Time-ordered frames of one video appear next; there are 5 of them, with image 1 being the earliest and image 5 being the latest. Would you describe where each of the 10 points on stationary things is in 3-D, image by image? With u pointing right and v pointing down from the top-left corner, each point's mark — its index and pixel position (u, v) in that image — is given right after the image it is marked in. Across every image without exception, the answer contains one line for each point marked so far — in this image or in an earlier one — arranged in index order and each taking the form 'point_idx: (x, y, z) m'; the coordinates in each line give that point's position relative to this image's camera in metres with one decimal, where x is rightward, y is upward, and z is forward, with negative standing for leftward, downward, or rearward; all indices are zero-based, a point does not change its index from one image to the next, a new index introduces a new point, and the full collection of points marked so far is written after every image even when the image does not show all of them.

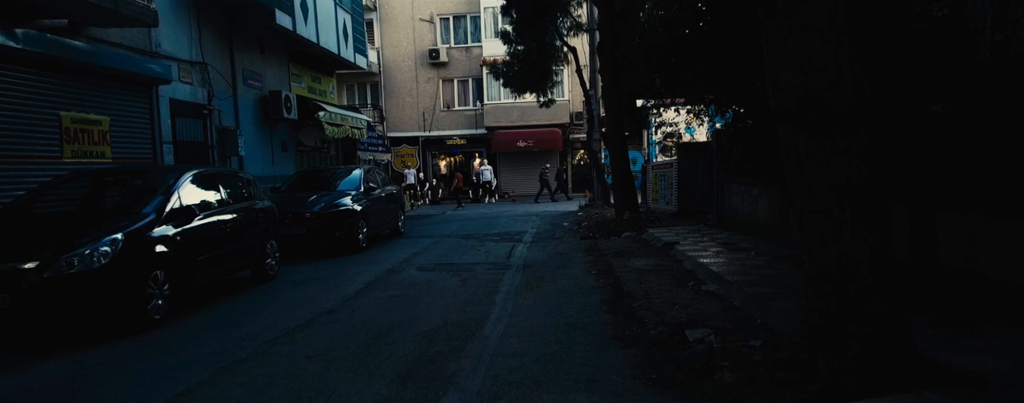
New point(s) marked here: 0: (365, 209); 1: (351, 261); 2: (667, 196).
0: (-2.8, -0.1, +12.1) m
1: (-2.7, -1.0, +10.3) m
2: (+3.6, +0.1, +14.6) m
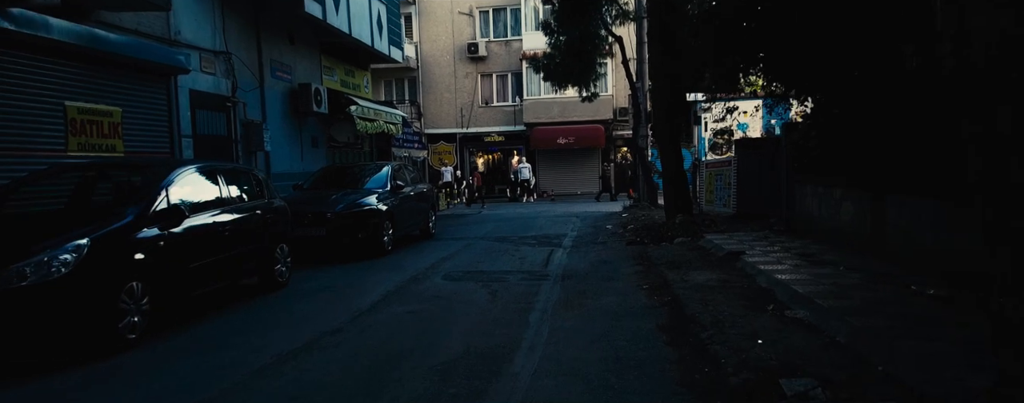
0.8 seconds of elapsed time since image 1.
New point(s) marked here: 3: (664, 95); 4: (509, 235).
0: (-2.1, -0.1, +11.1) m
1: (-2.1, -1.0, +9.4) m
2: (+4.5, +0.1, +13.3) m
3: (+3.0, +2.1, +12.2) m
4: (-0.1, -0.7, +13.2) m
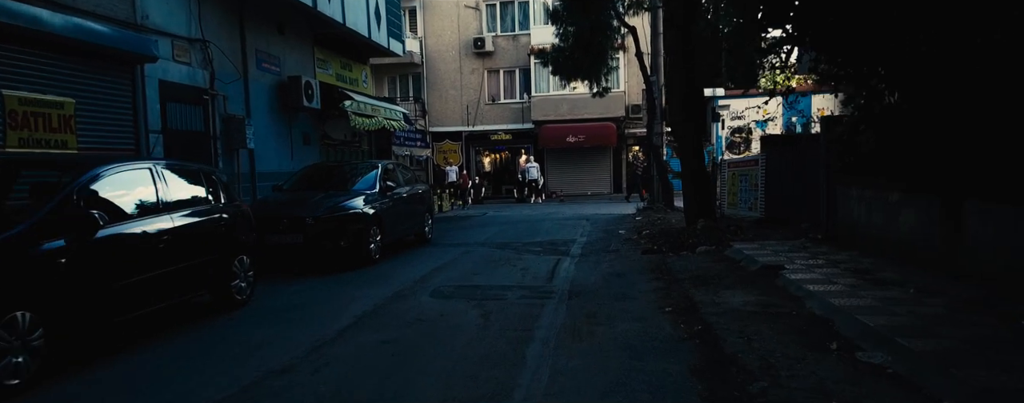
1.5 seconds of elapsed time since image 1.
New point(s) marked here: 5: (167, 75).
0: (-2.1, -0.2, +10.0) m
1: (-2.1, -1.0, +8.3) m
2: (+4.5, 0.0, +12.1) m
3: (+3.0, +2.0, +11.0) m
4: (0.0, -0.8, +12.1) m
5: (-5.7, +2.1, +10.4) m
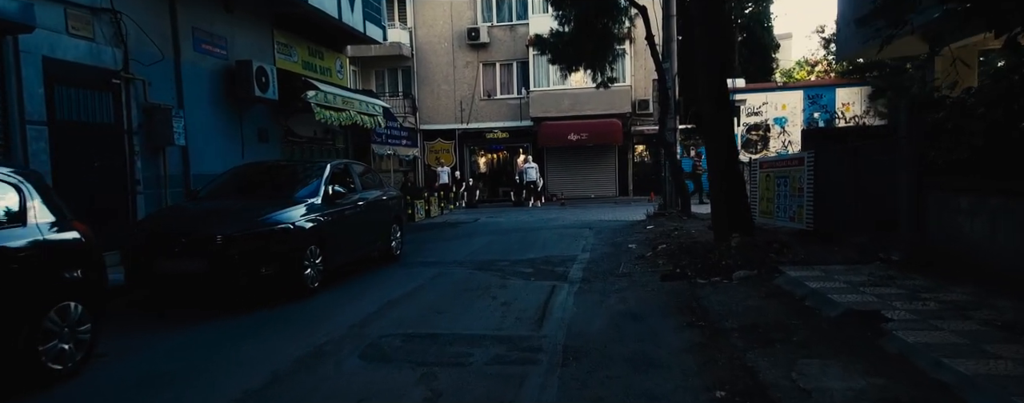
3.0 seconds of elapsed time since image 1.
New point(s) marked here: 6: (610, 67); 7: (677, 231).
0: (-2.3, -0.3, +7.8) m
1: (-2.3, -1.1, +6.1) m
2: (+4.3, -0.1, +9.8) m
3: (+2.8, +1.9, +8.8) m
4: (-0.2, -0.9, +9.8) m
5: (-5.9, +2.0, +8.2) m
6: (+2.8, +3.9, +18.1) m
7: (+3.1, -0.5, +12.1) m
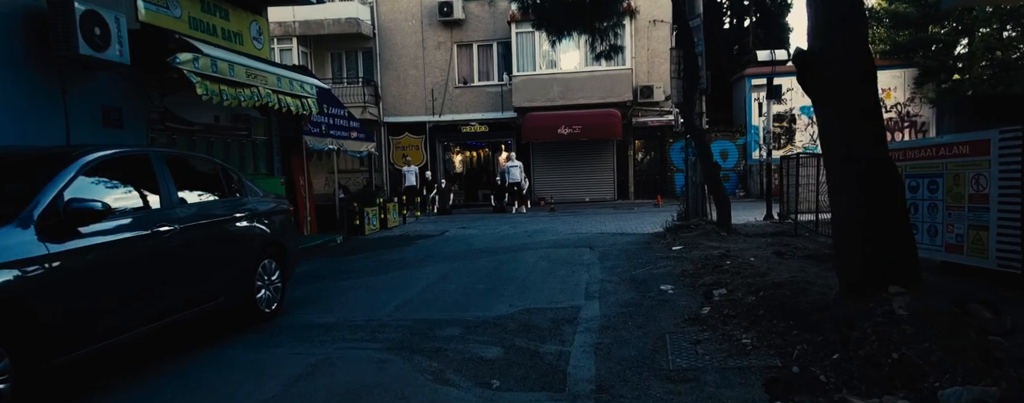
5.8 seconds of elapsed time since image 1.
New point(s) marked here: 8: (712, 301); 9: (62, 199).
0: (-2.7, -0.5, +3.6) m
1: (-2.7, -1.3, +1.9) m
2: (+3.9, -0.3, +5.7) m
3: (+2.4, +1.7, +4.7) m
4: (-0.6, -1.1, +5.7) m
5: (-6.3, +1.8, +3.9) m
6: (+2.2, +3.7, +13.9) m
7: (+2.7, -0.7, +8.0) m
8: (+1.9, -0.9, +6.0) m
9: (-2.9, 0.0, +4.2) m
